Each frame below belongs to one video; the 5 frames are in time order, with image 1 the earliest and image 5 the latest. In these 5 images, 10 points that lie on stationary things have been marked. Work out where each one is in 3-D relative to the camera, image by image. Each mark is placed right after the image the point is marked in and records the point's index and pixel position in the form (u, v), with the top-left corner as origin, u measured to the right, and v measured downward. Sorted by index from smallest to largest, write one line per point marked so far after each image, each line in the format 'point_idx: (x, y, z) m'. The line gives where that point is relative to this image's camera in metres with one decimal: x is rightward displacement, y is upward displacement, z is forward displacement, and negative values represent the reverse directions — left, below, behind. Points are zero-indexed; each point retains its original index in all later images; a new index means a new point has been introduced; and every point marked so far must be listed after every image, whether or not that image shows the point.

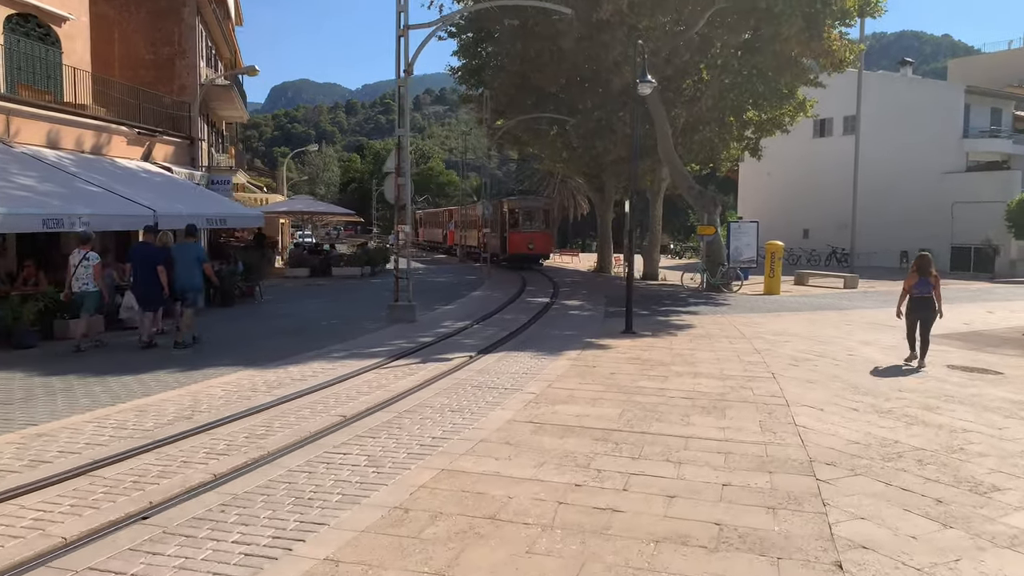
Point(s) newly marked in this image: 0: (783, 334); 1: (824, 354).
0: (+4.4, -0.8, +13.2) m
1: (+4.3, -0.9, +11.2) m
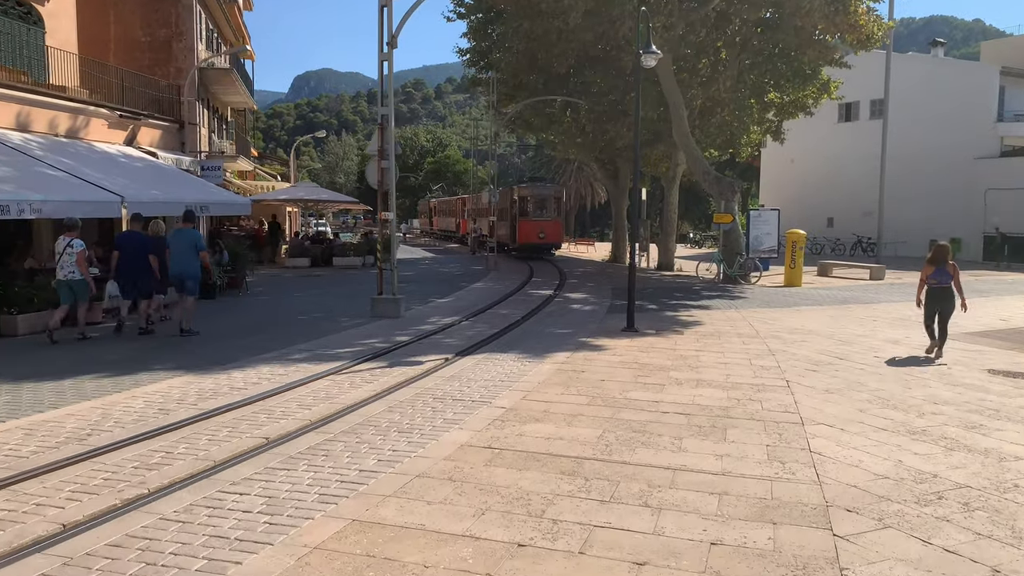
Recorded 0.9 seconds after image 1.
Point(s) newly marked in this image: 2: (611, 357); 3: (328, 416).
0: (+4.3, -0.7, +12.0) m
1: (+4.1, -0.9, +9.9) m
2: (+1.1, -0.8, +9.3) m
3: (-1.4, -1.0, +6.2) m
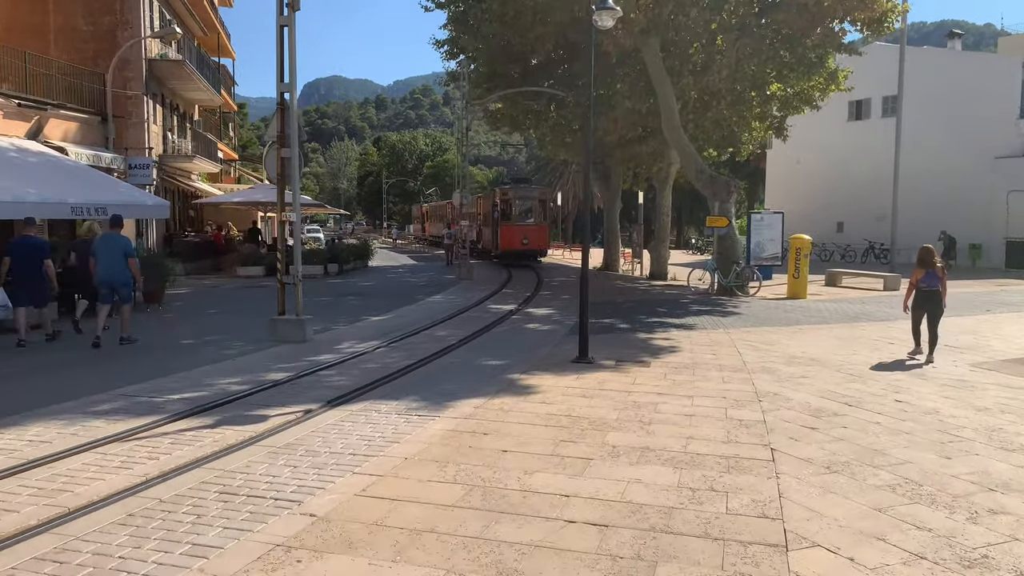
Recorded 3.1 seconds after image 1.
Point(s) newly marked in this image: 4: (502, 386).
0: (+3.4, -0.9, +9.5) m
1: (+3.2, -1.1, +7.5) m
2: (+0.2, -1.0, +6.9) m
3: (-2.4, -1.2, +3.8) m
4: (-0.1, -0.9, +7.7) m
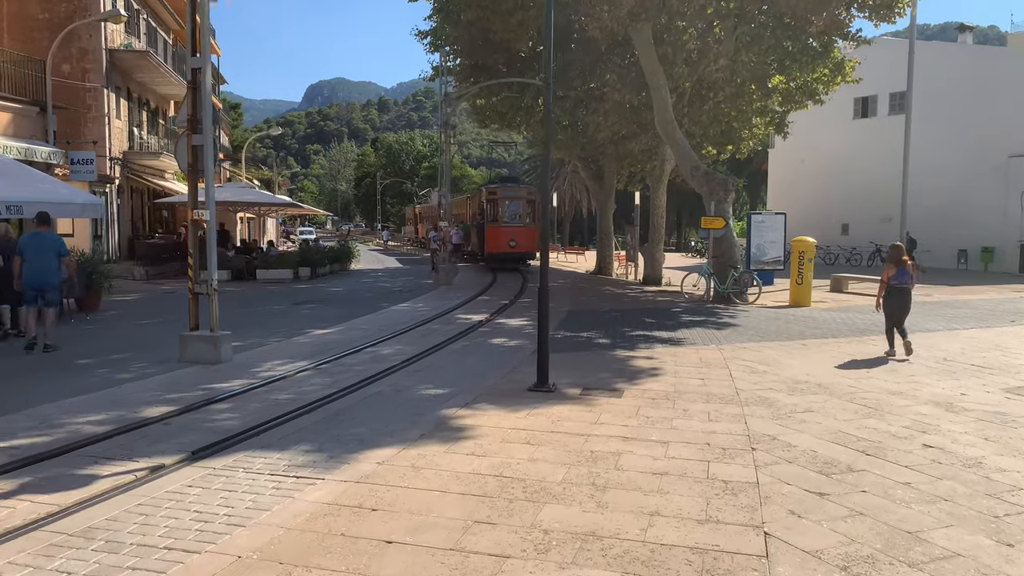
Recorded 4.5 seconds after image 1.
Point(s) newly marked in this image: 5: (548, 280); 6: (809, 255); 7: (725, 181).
0: (+2.9, -1.0, +7.9) m
1: (+2.7, -1.2, +5.9) m
2: (-0.3, -1.1, +5.3) m
3: (-2.9, -1.3, +2.2) m
4: (-0.6, -1.1, +6.1) m
5: (+0.3, +0.1, +7.7) m
6: (+6.5, +0.7, +17.6) m
7: (+5.0, +2.5, +18.8) m
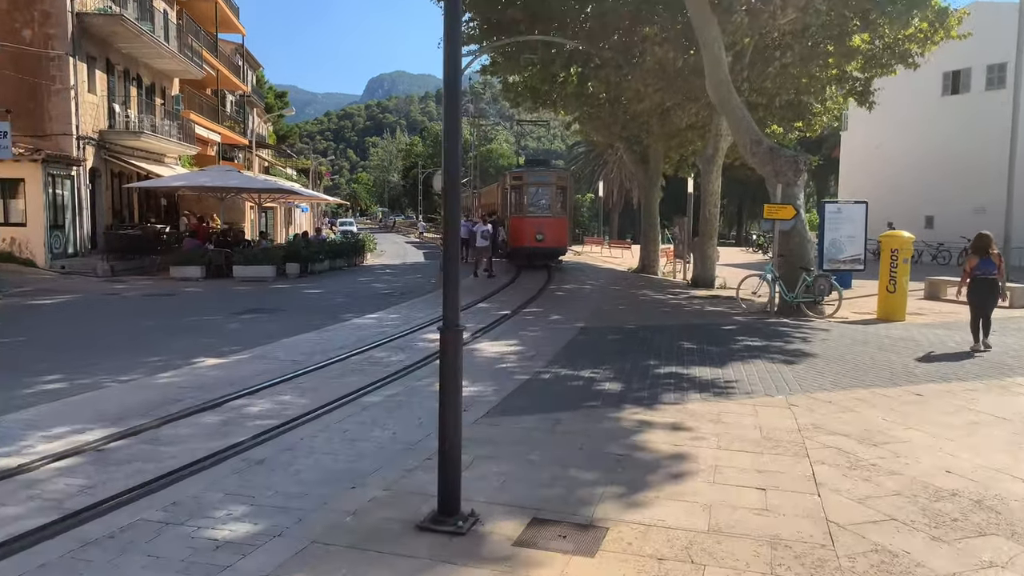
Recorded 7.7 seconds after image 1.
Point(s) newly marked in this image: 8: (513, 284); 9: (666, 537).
0: (+2.3, -1.2, +4.1) m
1: (+2.0, -1.4, +2.1) m
2: (-1.1, -1.3, +1.7) m
3: (-3.9, -1.5, -1.2) m
4: (-1.3, -1.3, +2.6) m
5: (-0.2, -0.1, +4.0) m
6: (+6.6, +0.6, +13.5) m
7: (+5.2, +2.4, +14.7) m
8: (+0.1, +0.1, +19.1) m
9: (+0.8, -1.2, +3.9) m
